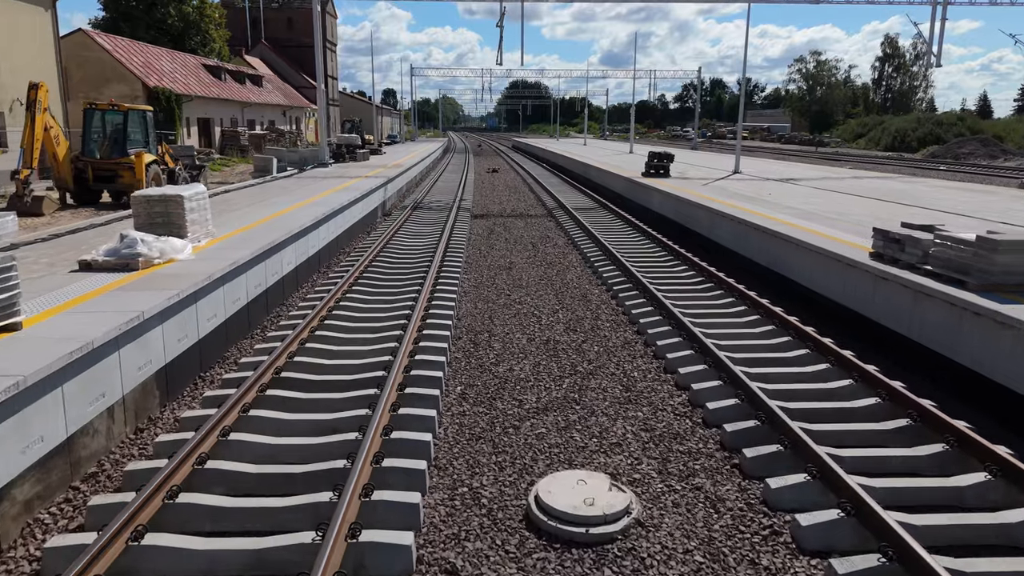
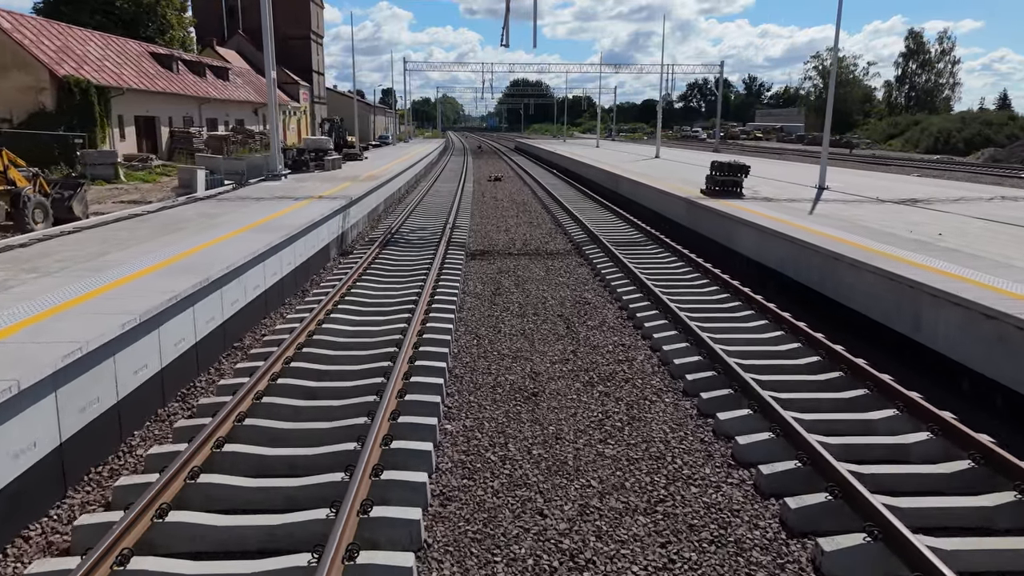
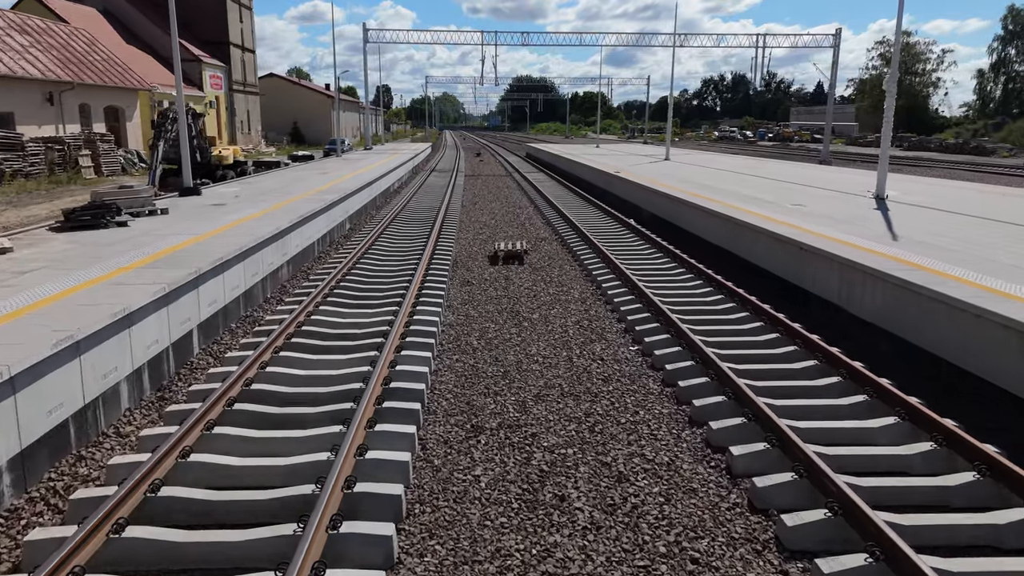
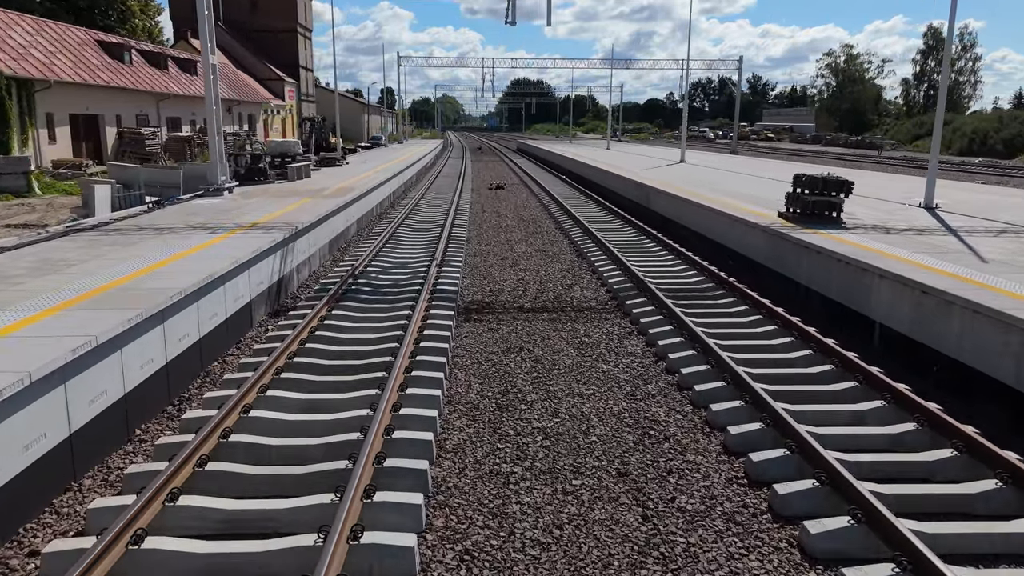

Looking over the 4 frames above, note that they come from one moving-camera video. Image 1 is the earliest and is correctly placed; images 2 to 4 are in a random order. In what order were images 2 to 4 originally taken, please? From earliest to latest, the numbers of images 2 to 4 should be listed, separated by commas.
2, 4, 3
